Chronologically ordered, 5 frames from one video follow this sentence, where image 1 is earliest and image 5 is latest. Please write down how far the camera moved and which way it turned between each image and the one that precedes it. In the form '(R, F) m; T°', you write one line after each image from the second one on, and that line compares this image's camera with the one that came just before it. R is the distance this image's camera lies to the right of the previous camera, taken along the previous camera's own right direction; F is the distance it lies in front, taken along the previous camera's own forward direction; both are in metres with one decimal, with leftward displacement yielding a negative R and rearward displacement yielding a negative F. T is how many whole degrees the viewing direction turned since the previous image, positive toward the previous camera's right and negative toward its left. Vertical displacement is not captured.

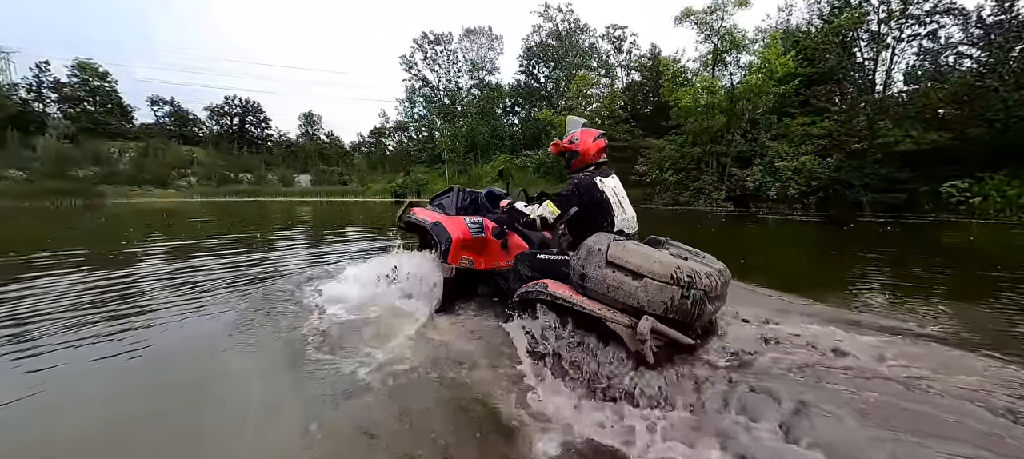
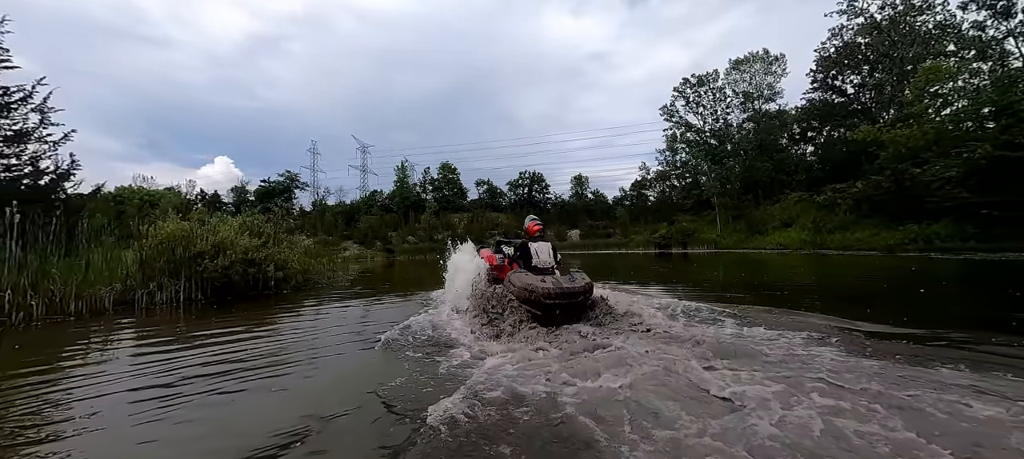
(-0.3, +0.6) m; -36°
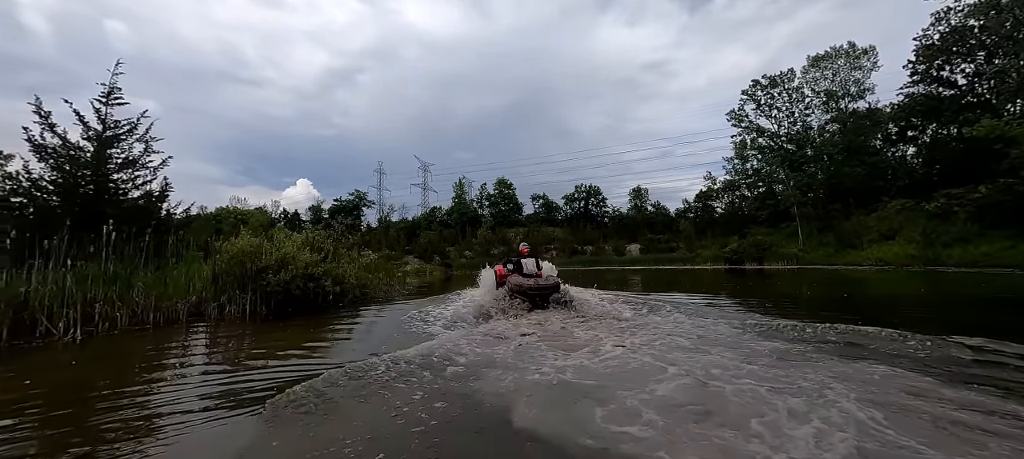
(0.0, +0.4) m; -8°
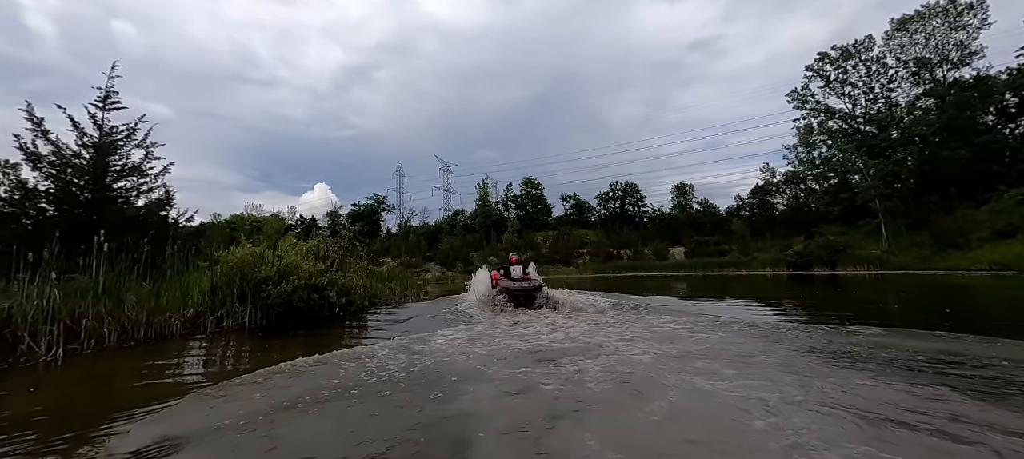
(+0.3, +1.9) m; -5°
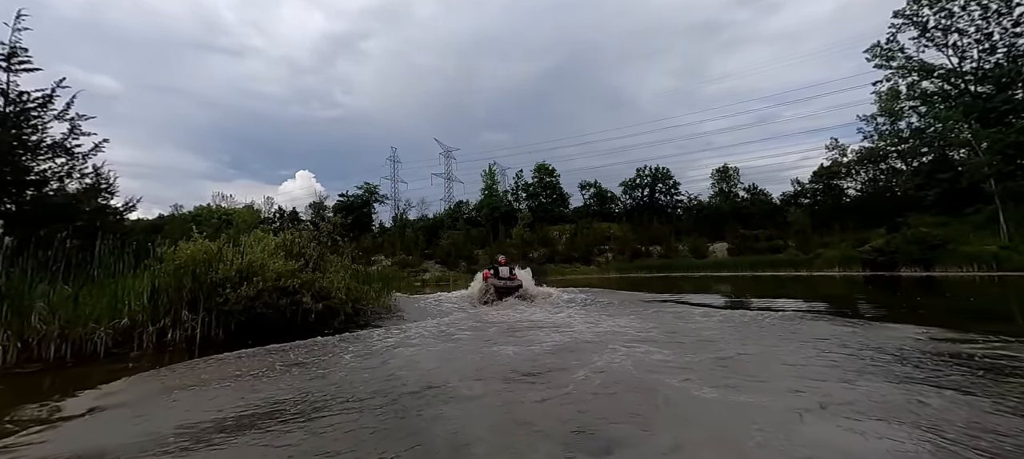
(+0.1, +3.0) m; -2°
